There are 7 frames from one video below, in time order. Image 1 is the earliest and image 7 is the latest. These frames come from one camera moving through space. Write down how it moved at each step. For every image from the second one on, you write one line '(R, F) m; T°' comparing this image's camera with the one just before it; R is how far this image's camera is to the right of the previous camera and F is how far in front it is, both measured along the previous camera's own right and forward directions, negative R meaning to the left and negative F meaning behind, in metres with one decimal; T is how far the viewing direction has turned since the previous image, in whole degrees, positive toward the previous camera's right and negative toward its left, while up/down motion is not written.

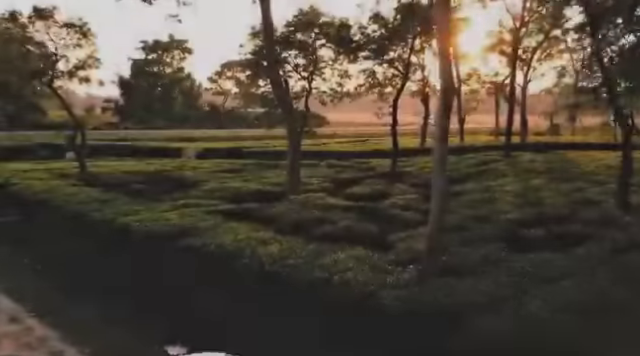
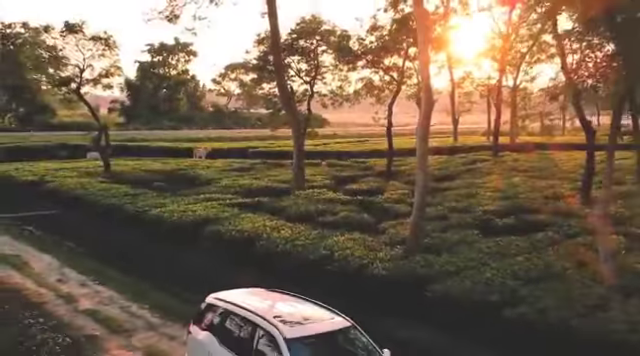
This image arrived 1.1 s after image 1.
(-0.1, -2.3) m; 0°
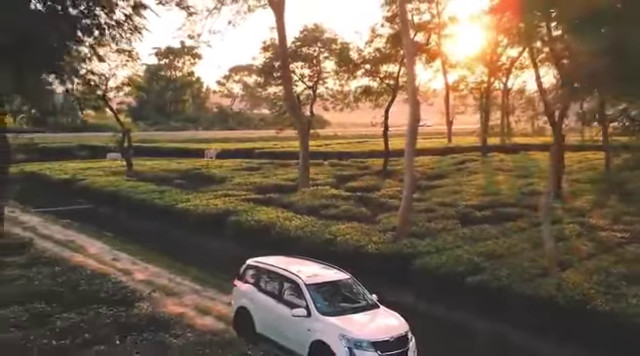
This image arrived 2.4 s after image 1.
(-0.1, -2.5) m; 0°
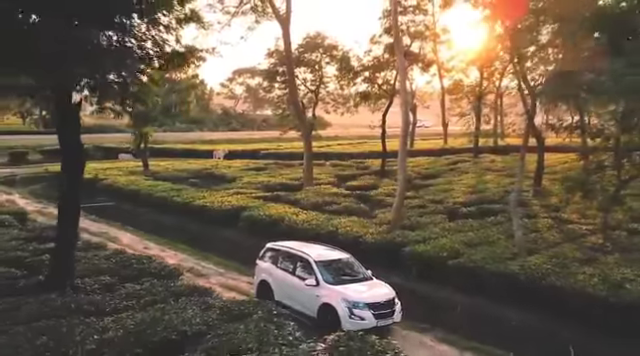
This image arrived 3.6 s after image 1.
(-0.1, -2.1) m; 0°
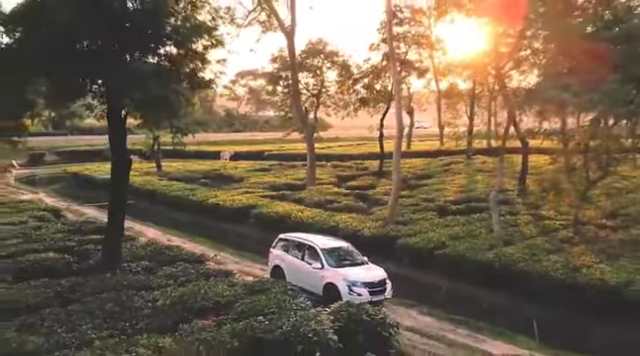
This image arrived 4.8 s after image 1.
(-0.1, -2.0) m; 0°
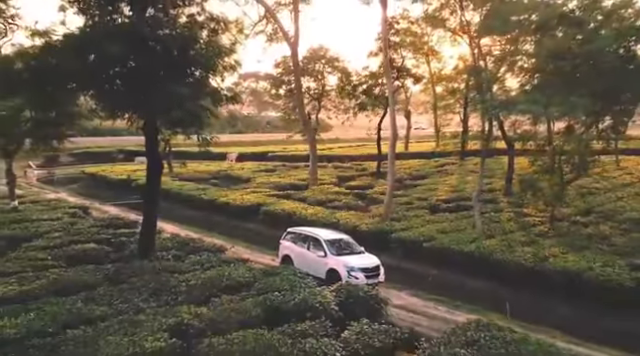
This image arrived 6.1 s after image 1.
(-0.1, -2.0) m; 0°
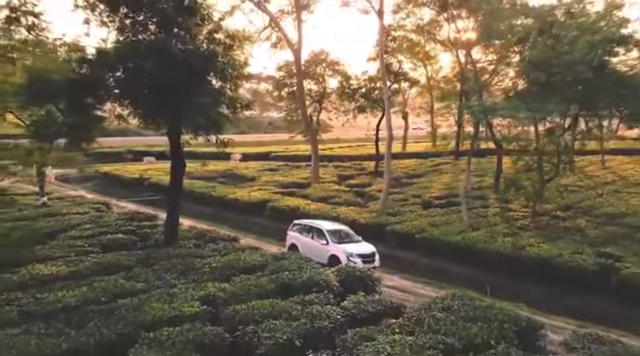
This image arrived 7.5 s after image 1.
(-0.1, -1.9) m; 0°
